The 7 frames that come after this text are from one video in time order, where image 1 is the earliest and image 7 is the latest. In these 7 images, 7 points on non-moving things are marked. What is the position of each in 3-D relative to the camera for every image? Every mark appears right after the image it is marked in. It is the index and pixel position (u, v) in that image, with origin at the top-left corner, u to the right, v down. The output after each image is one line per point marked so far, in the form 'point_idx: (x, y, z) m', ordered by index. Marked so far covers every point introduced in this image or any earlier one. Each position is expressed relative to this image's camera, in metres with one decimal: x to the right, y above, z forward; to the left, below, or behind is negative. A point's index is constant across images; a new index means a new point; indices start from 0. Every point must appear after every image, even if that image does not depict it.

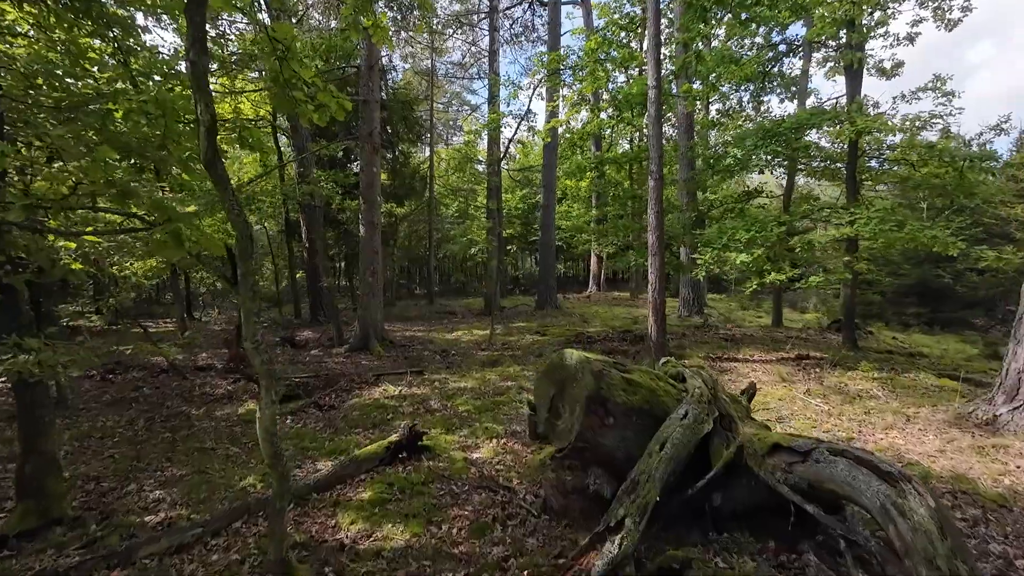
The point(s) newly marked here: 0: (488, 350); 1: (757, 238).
0: (-0.4, -1.2, +9.3) m
1: (+3.9, +0.8, +7.7) m
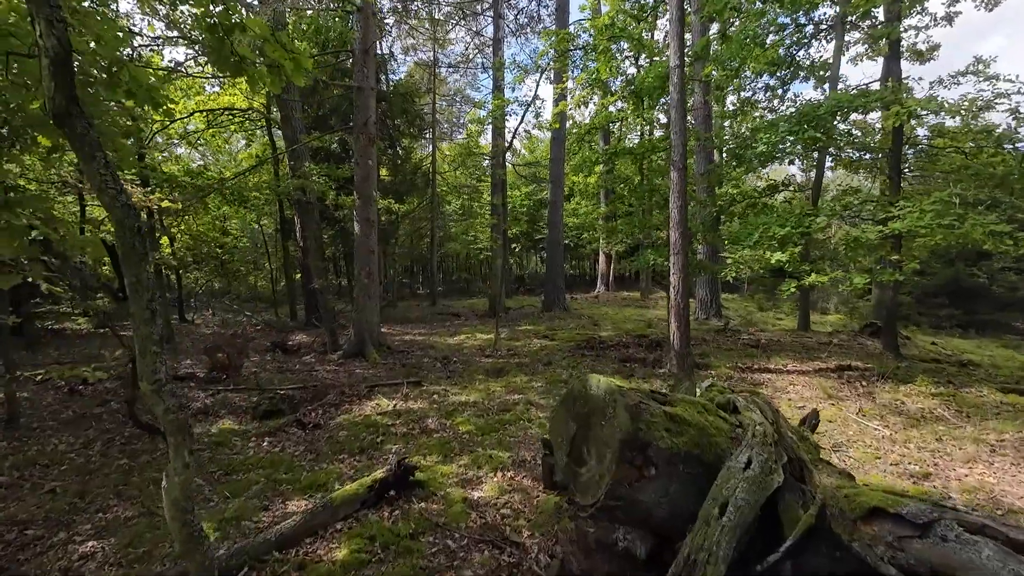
0: (-0.3, -1.2, +8.6) m
1: (+4.0, +0.8, +7.0) m
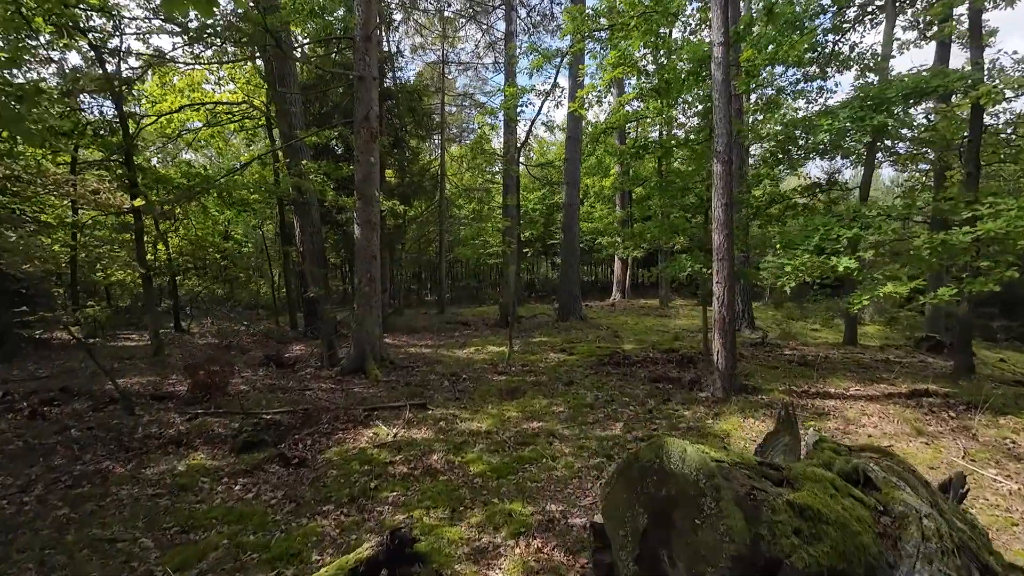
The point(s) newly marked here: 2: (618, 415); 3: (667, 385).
0: (-0.1, -1.3, +7.7) m
1: (+4.2, +0.6, +6.1) m
2: (+1.2, -1.4, +5.5) m
3: (+2.0, -1.3, +6.3) m
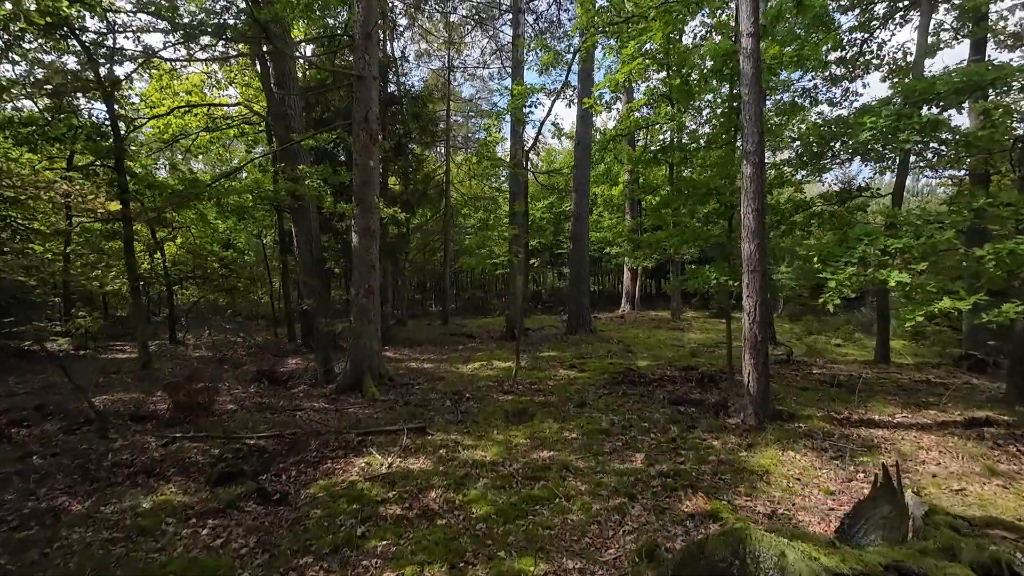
0: (0.0, -1.5, +7.2) m
1: (+4.3, +0.5, +5.5) m
2: (+1.3, -1.6, +4.9) m
3: (+2.1, -1.4, +5.8) m
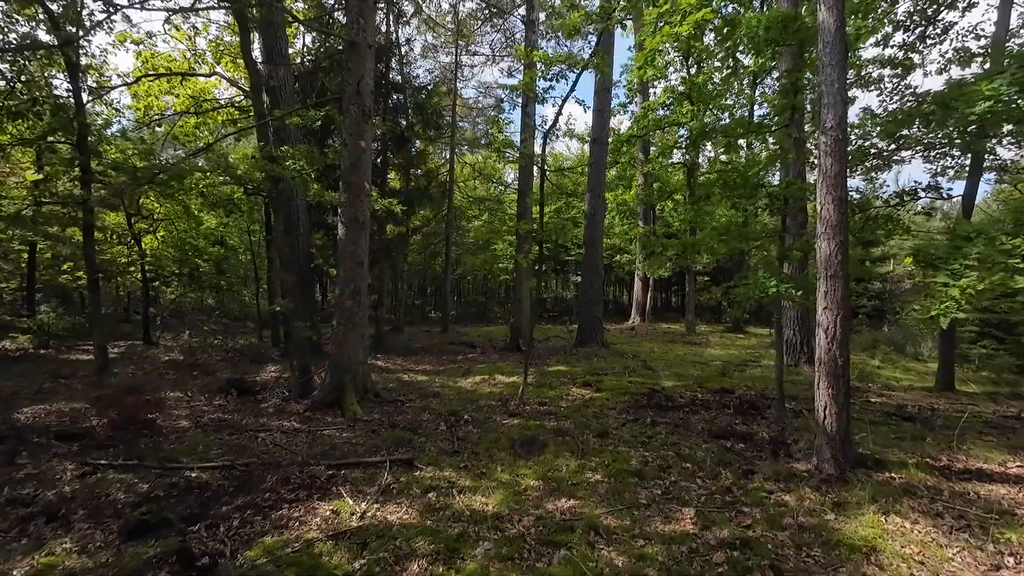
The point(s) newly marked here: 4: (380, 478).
0: (+0.1, -1.6, +6.1) m
1: (+4.4, +0.3, +4.5) m
2: (+1.3, -1.6, +3.8) m
3: (+2.2, -1.5, +4.7) m
4: (-1.2, -1.6, +4.3) m
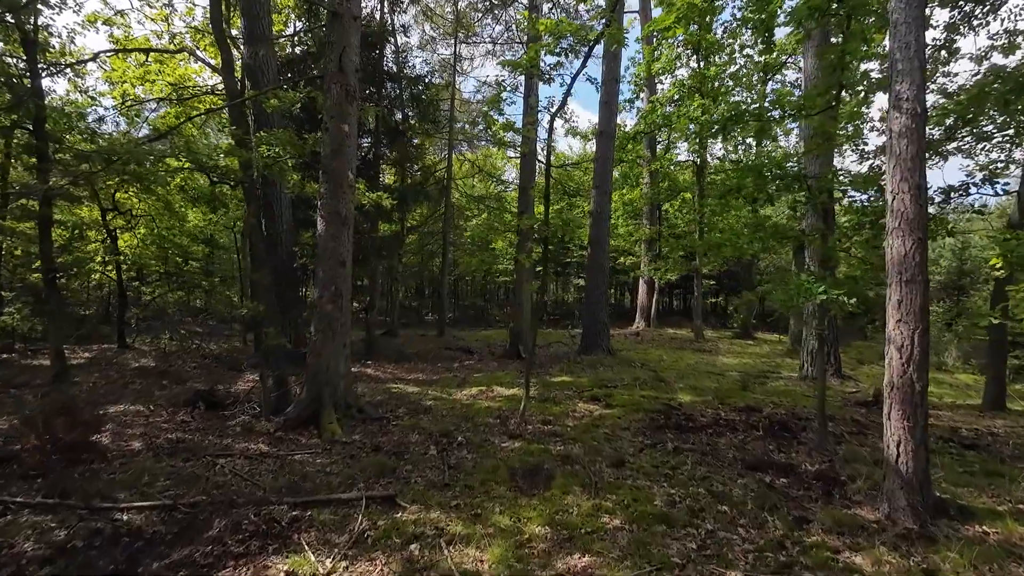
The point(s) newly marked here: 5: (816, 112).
0: (+0.1, -1.6, +5.4) m
1: (+4.4, +0.3, +3.8) m
2: (+1.3, -1.7, +3.1) m
3: (+2.2, -1.6, +3.9) m
4: (-1.2, -1.7, +3.5) m
5: (+3.2, +1.9, +5.2) m
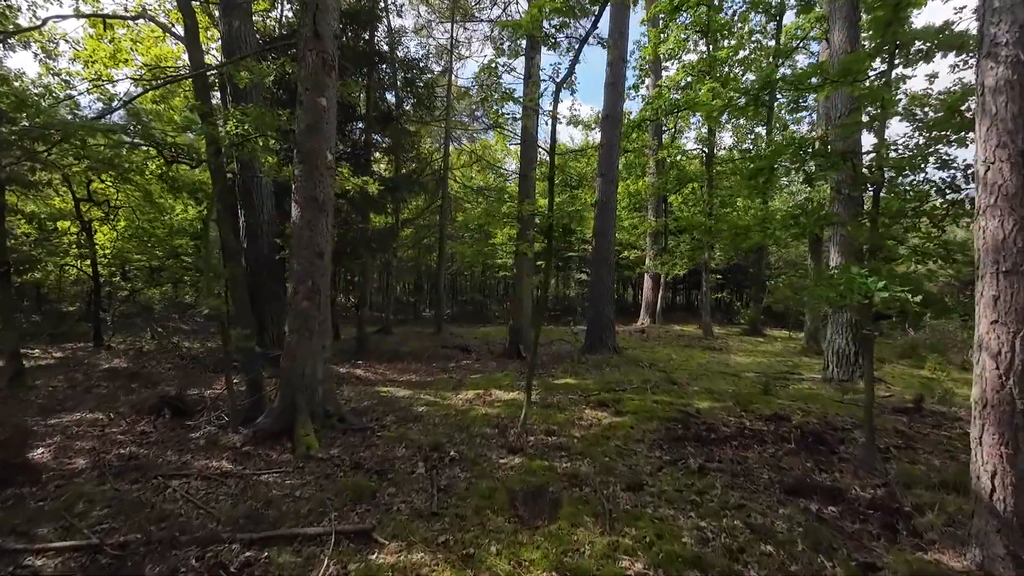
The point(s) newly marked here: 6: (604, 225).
0: (+0.1, -1.6, +4.7) m
1: (+4.4, +0.3, +3.1) m
2: (+1.3, -1.6, +2.5) m
3: (+2.2, -1.5, +3.3) m
4: (-1.2, -1.6, +2.9) m
5: (+3.2, +1.9, +4.6) m
6: (+2.0, +1.3, +10.7) m
